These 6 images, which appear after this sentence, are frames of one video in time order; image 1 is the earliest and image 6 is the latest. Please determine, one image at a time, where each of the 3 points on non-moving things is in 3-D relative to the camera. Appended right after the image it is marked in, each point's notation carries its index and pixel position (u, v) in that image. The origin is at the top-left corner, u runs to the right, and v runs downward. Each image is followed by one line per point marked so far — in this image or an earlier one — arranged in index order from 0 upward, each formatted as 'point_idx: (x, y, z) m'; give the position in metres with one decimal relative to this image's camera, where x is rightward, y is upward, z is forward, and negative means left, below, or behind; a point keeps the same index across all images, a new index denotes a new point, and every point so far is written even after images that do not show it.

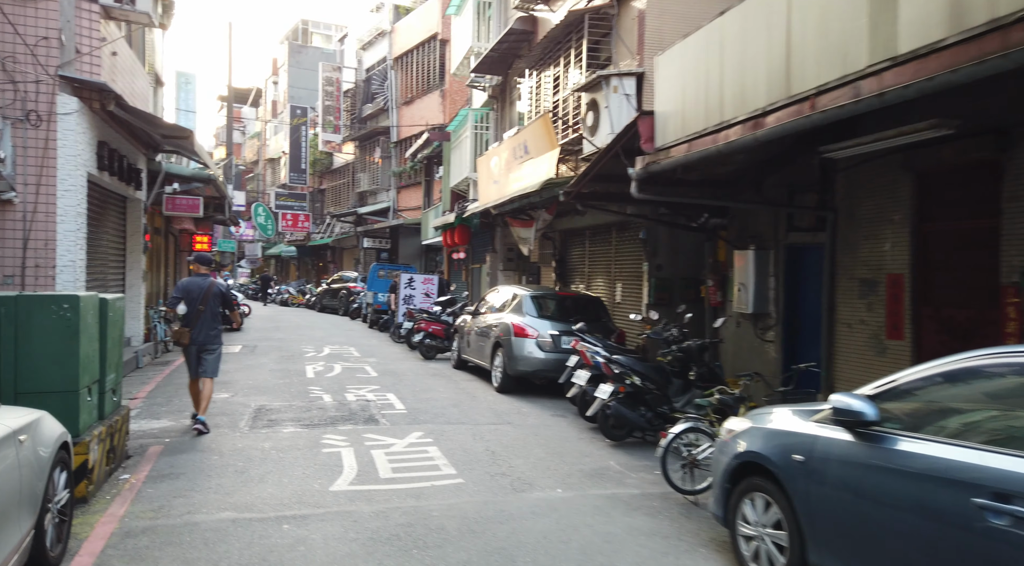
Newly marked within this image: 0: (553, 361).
0: (+0.5, -1.0, +9.4) m
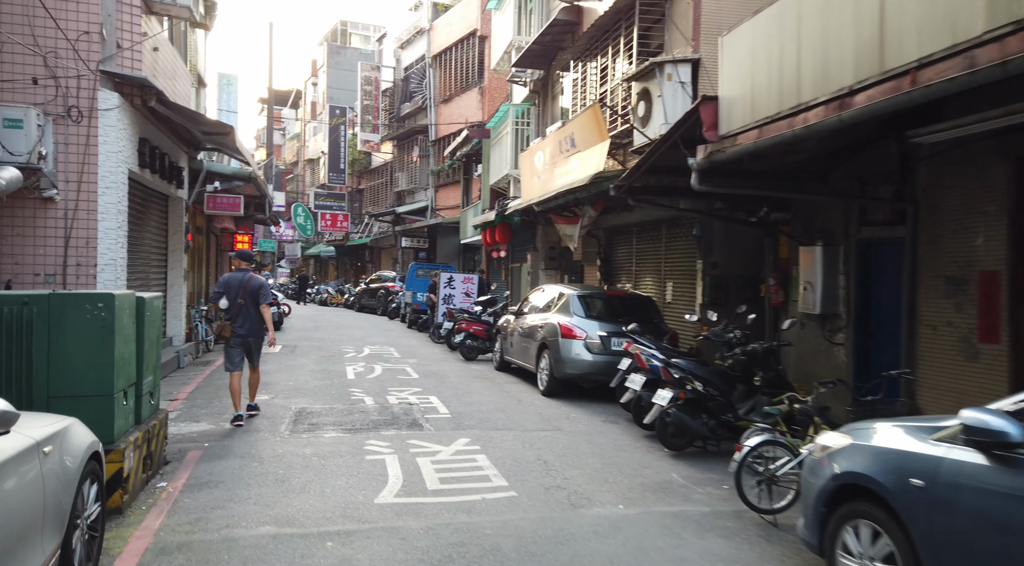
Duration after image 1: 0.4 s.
0: (+1.1, -1.0, +8.9) m
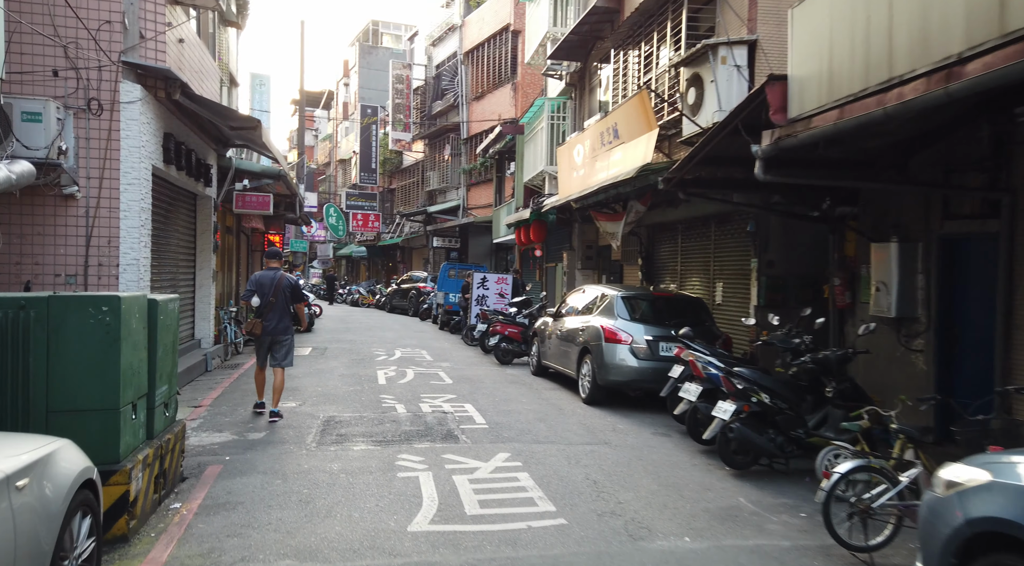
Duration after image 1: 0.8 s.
0: (+1.6, -1.0, +8.3) m
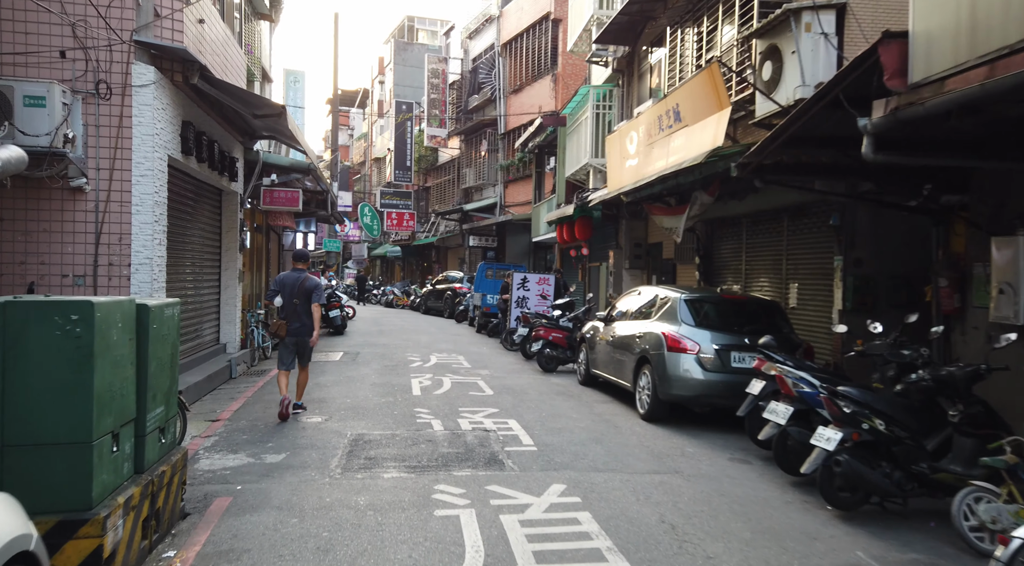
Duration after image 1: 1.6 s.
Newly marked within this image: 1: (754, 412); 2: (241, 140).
0: (+2.1, -1.0, +7.3) m
1: (+2.2, -1.2, +6.4) m
2: (-4.5, +2.4, +11.6) m
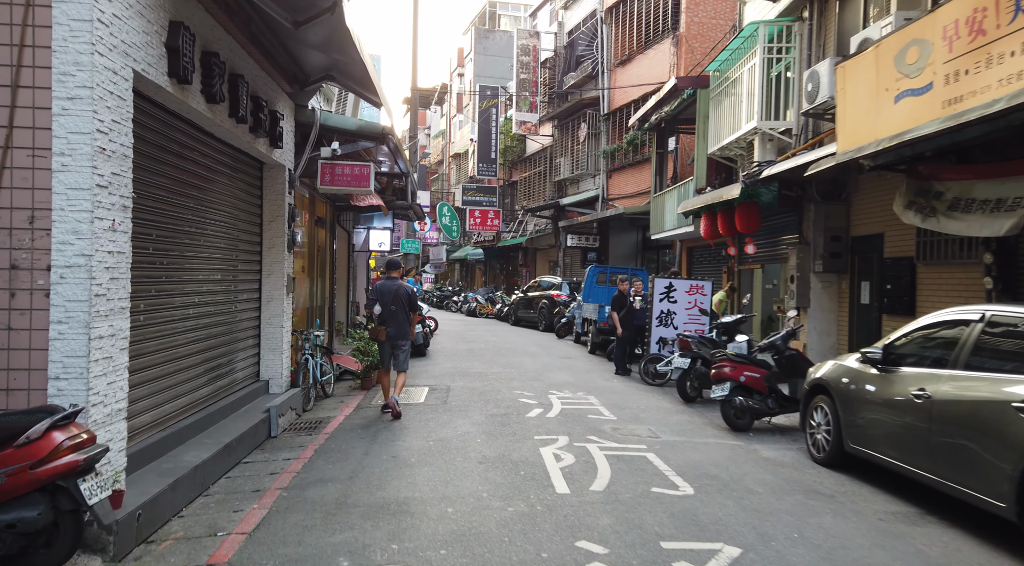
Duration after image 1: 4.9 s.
0: (+3.6, -1.2, +3.1) m
1: (+3.5, -1.3, +2.2) m
2: (-2.6, +2.2, +8.1) m
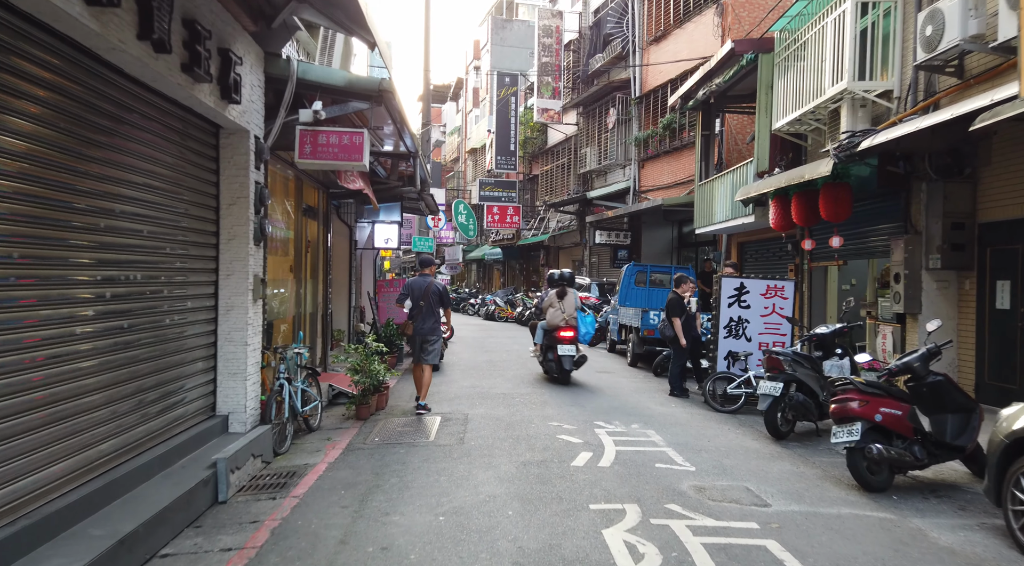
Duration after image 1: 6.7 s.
0: (+3.8, -1.1, +0.9) m
1: (+3.7, -1.3, 0.0) m
2: (-2.3, +2.2, +6.0) m
